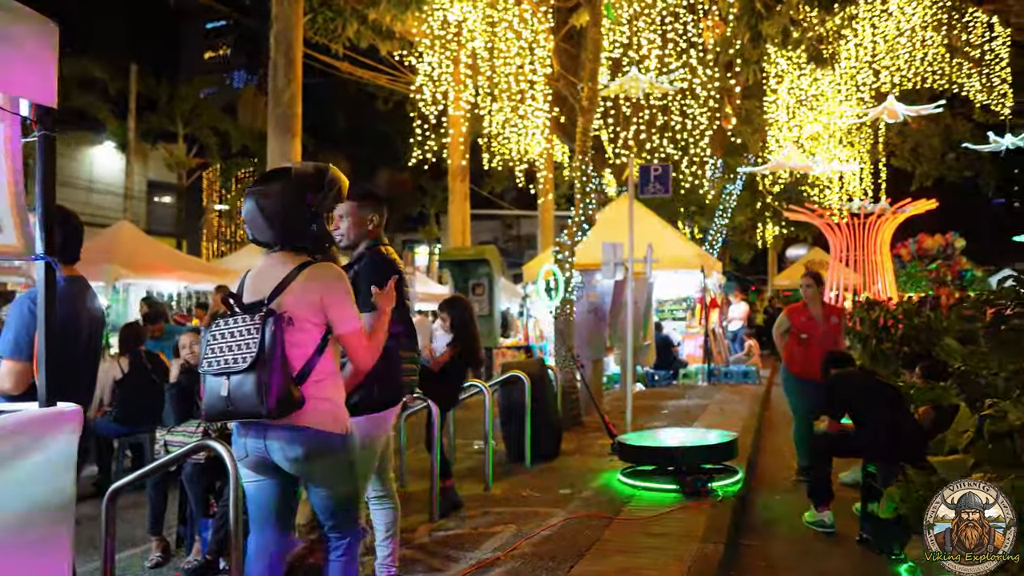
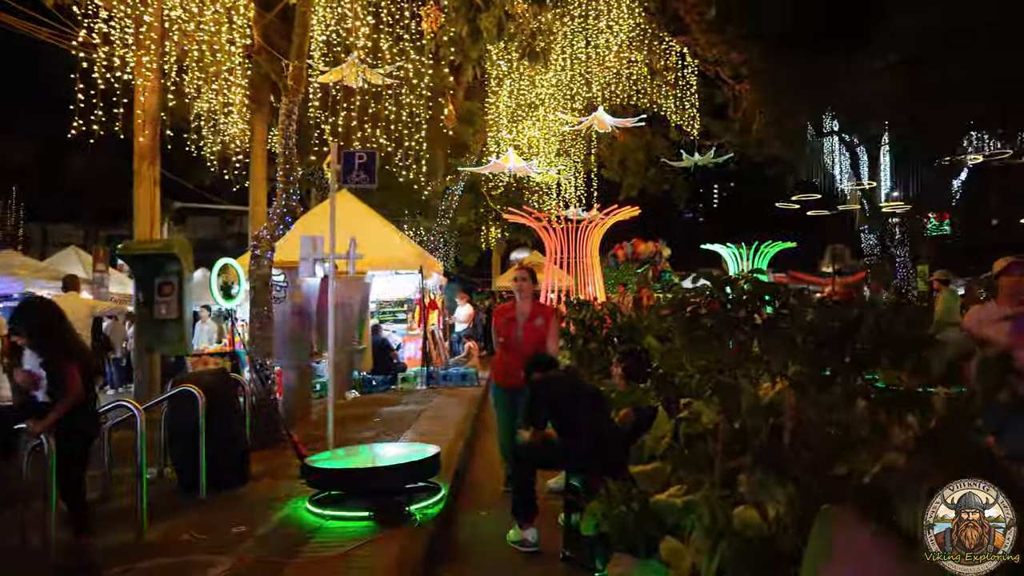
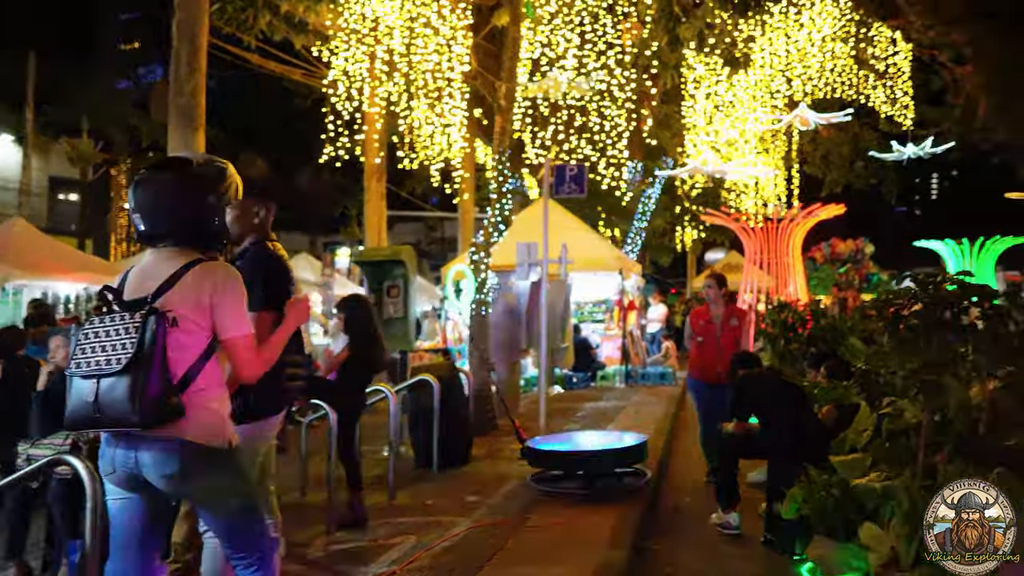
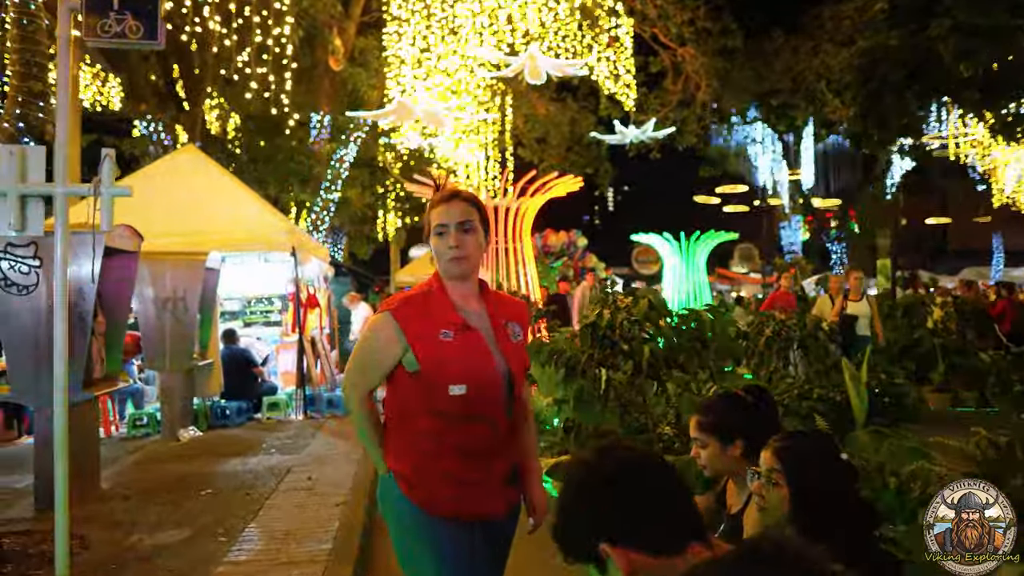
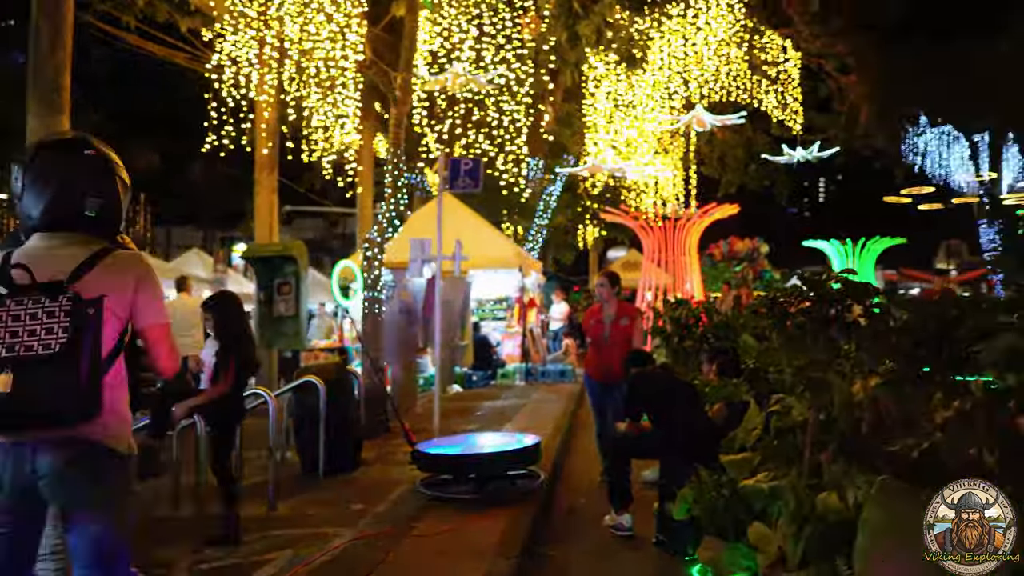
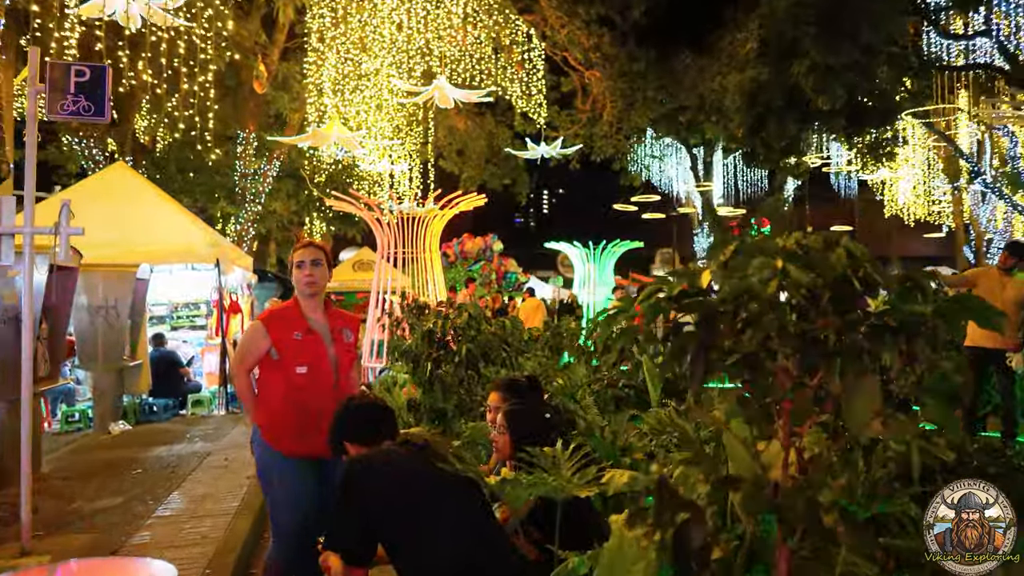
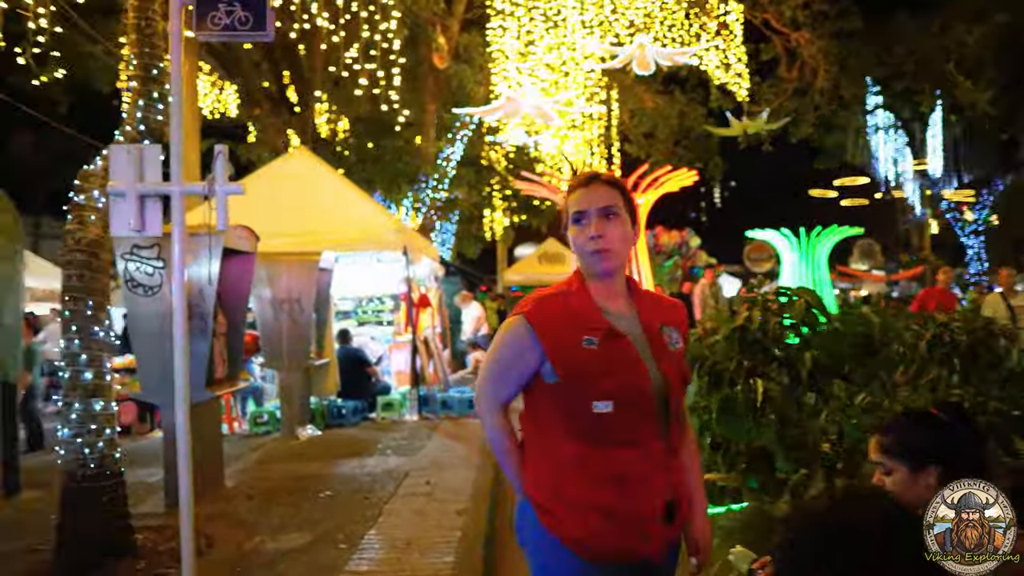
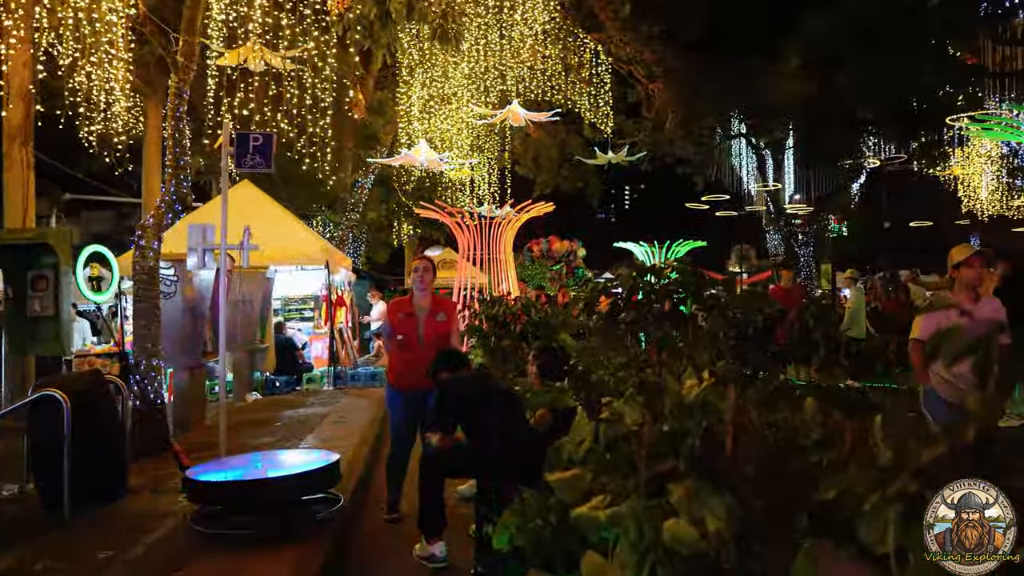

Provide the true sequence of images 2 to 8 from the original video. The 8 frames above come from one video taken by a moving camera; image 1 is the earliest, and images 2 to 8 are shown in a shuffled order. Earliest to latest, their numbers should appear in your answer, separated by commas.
3, 5, 2, 8, 6, 4, 7
